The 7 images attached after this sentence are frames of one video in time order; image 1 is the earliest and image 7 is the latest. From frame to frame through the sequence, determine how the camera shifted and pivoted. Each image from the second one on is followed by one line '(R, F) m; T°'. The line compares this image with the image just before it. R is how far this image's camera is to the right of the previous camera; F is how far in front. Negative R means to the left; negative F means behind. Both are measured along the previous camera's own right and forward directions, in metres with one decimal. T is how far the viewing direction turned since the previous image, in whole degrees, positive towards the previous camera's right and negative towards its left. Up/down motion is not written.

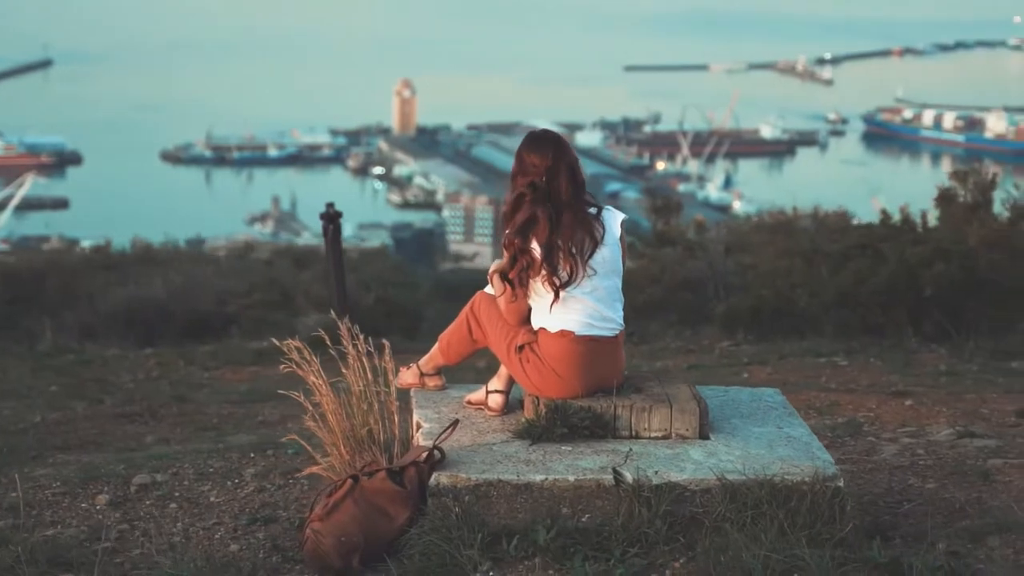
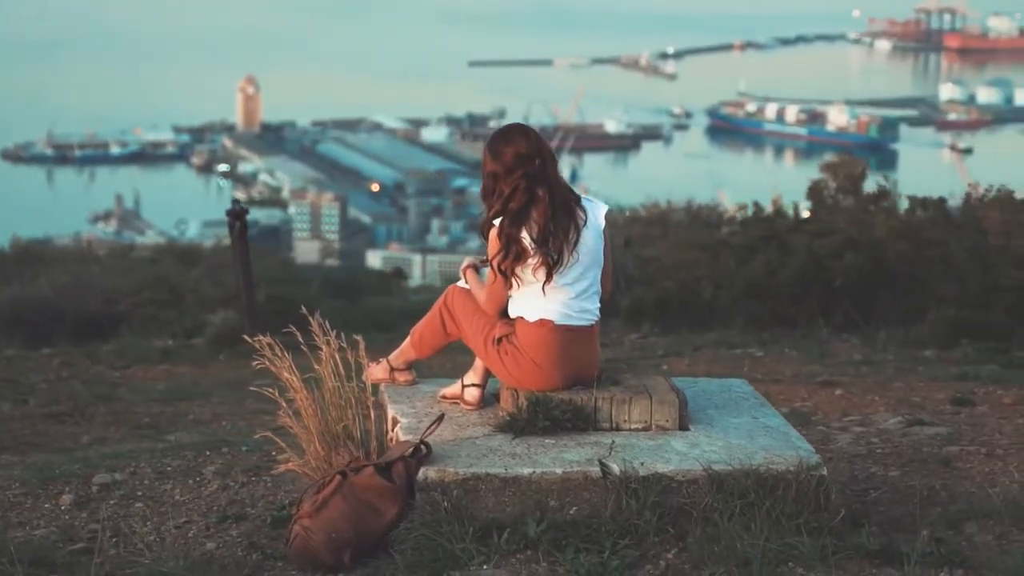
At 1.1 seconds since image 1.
(-0.3, 0.0) m; +3°
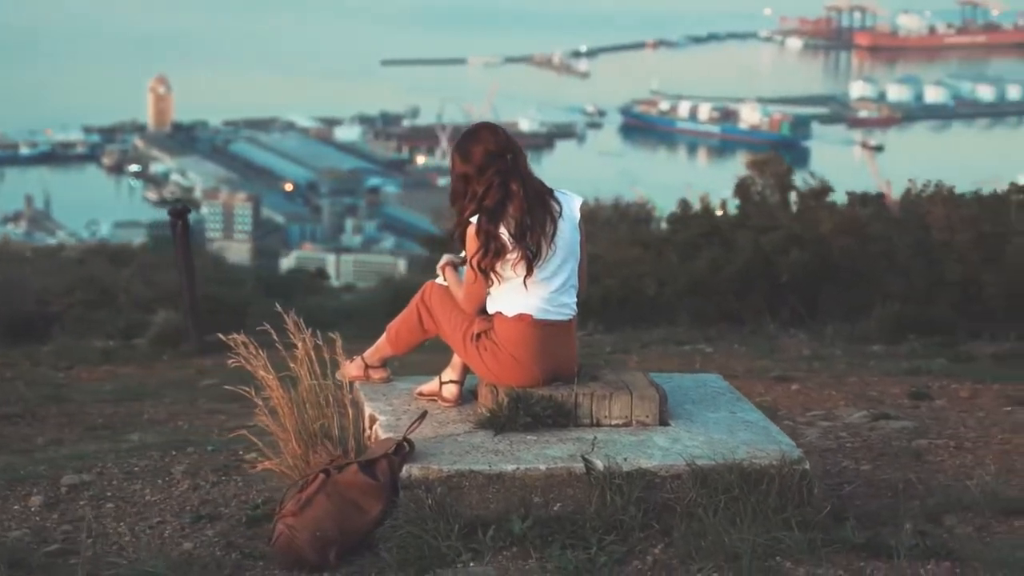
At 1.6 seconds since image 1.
(-0.1, 0.0) m; +2°
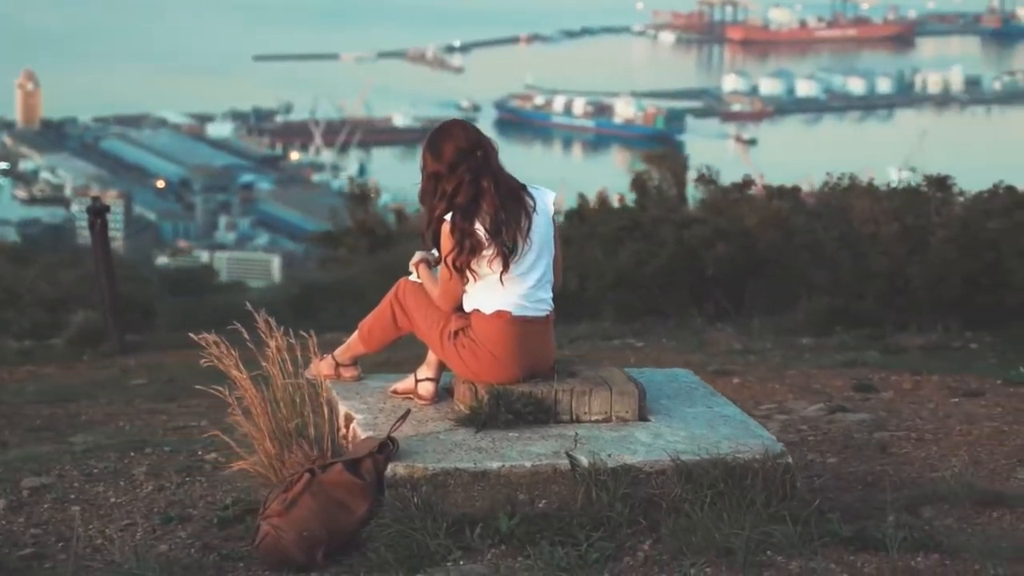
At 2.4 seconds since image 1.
(-0.2, 0.0) m; +3°
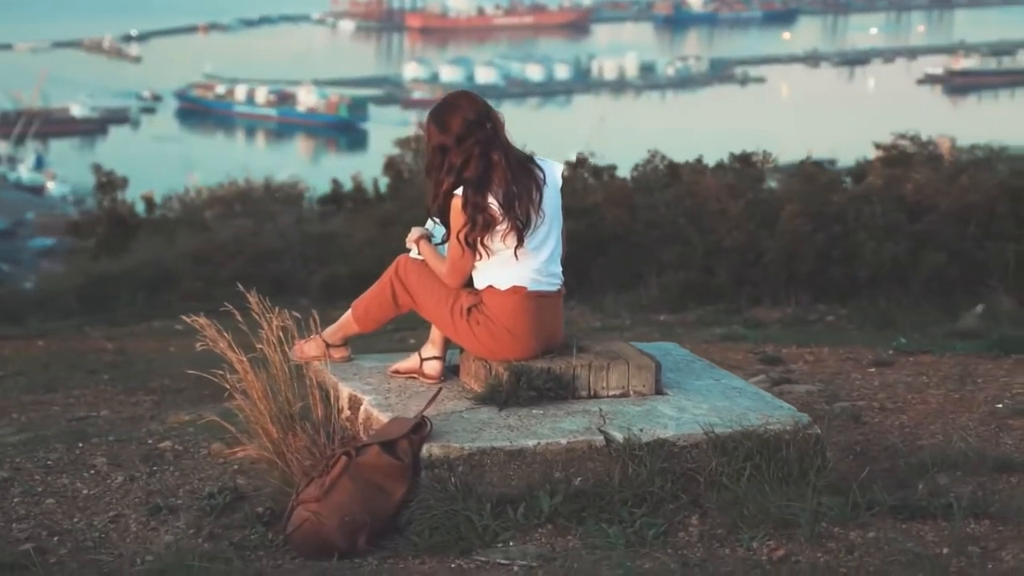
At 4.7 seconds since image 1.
(-0.7, +0.2) m; +7°
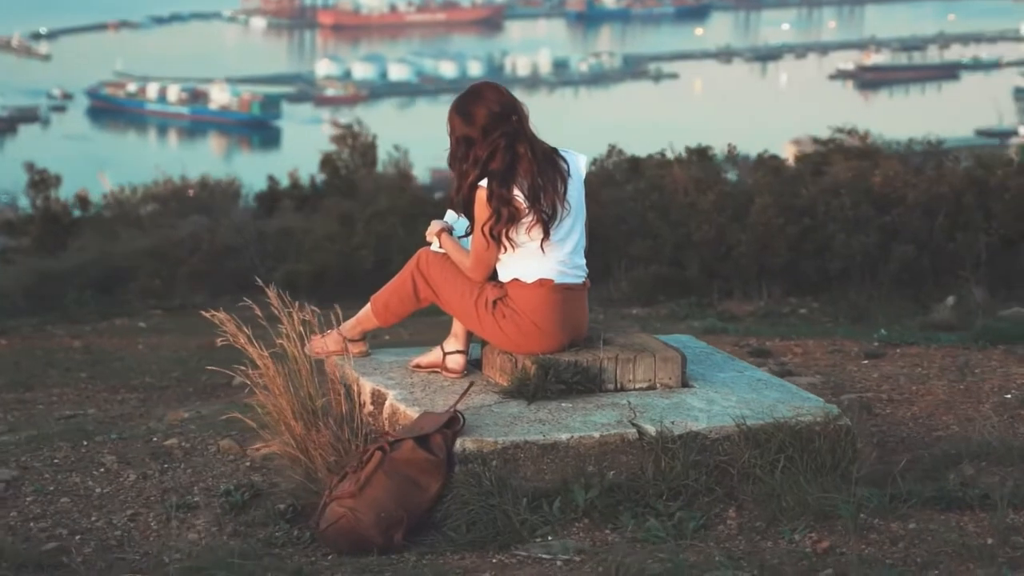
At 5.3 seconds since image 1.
(-0.2, 0.0) m; +2°
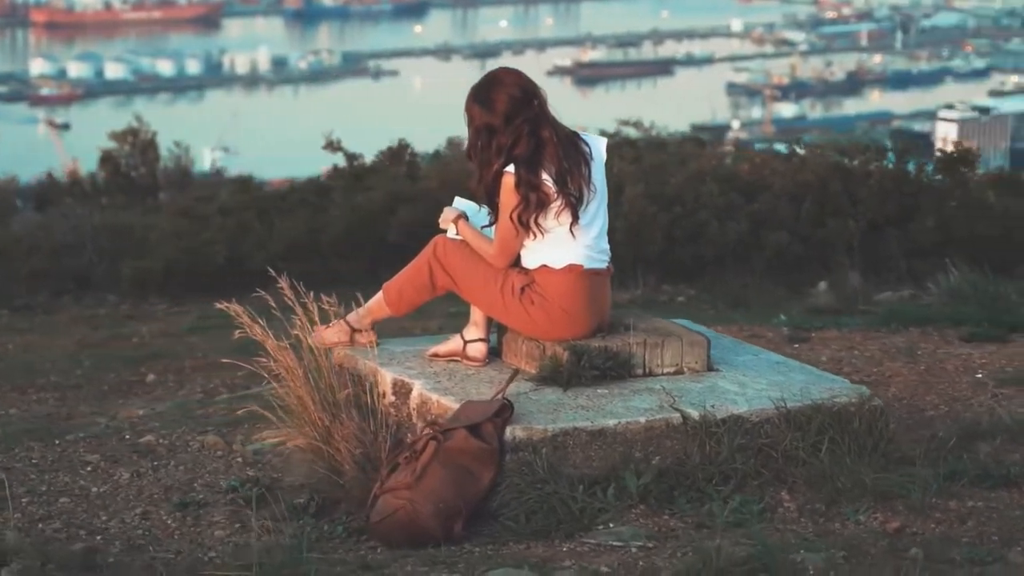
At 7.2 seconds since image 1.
(-0.6, +0.1) m; +6°
